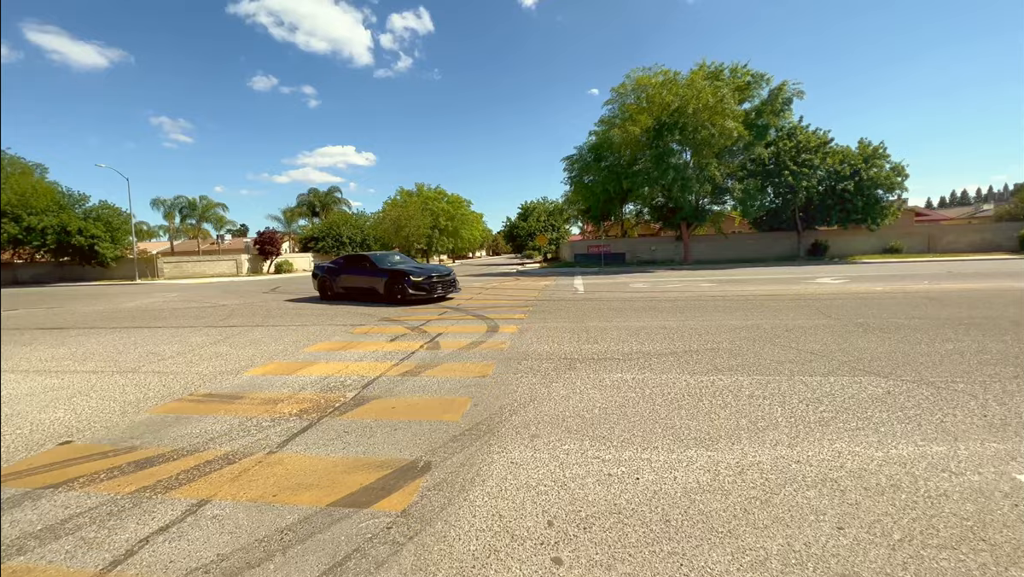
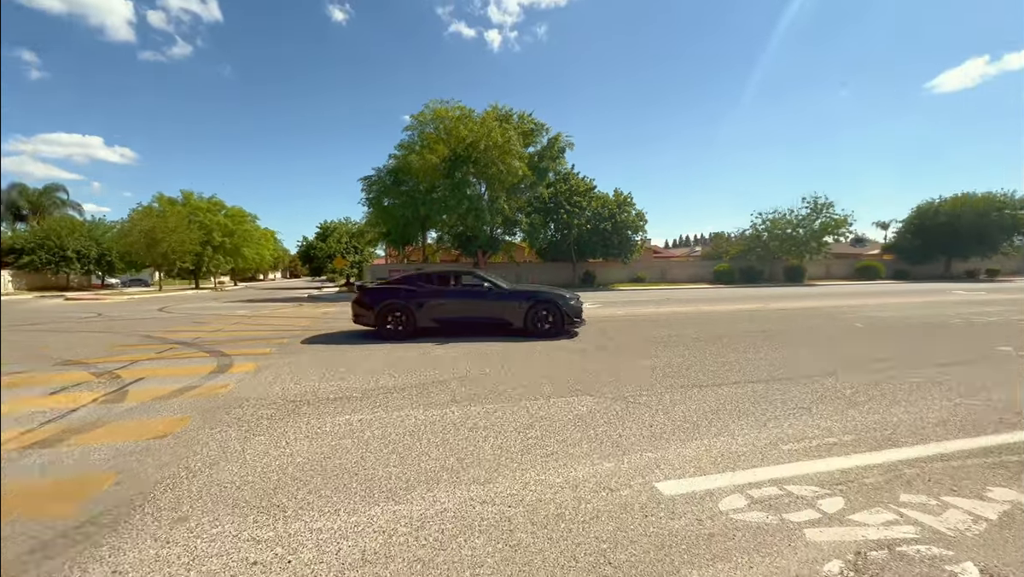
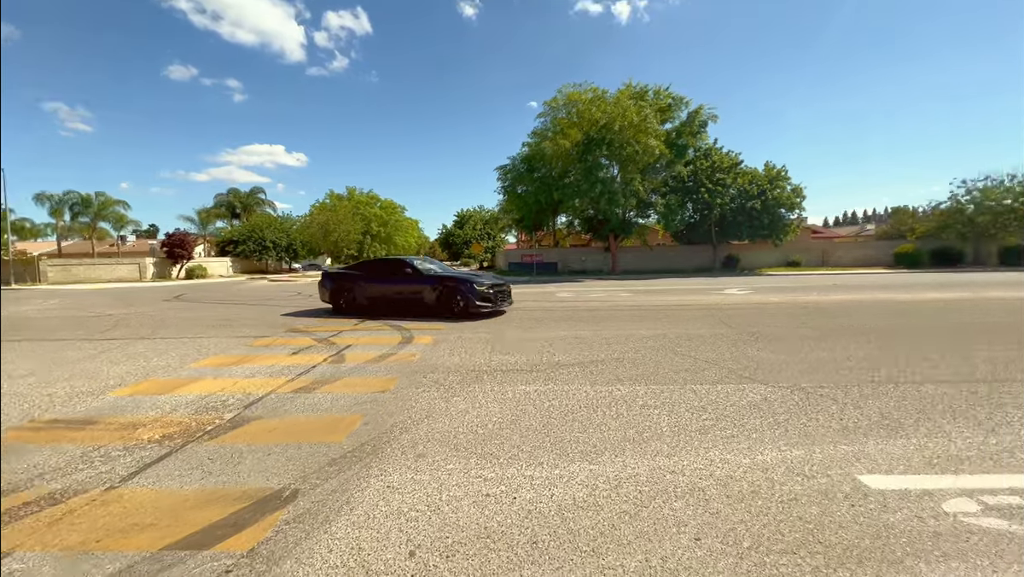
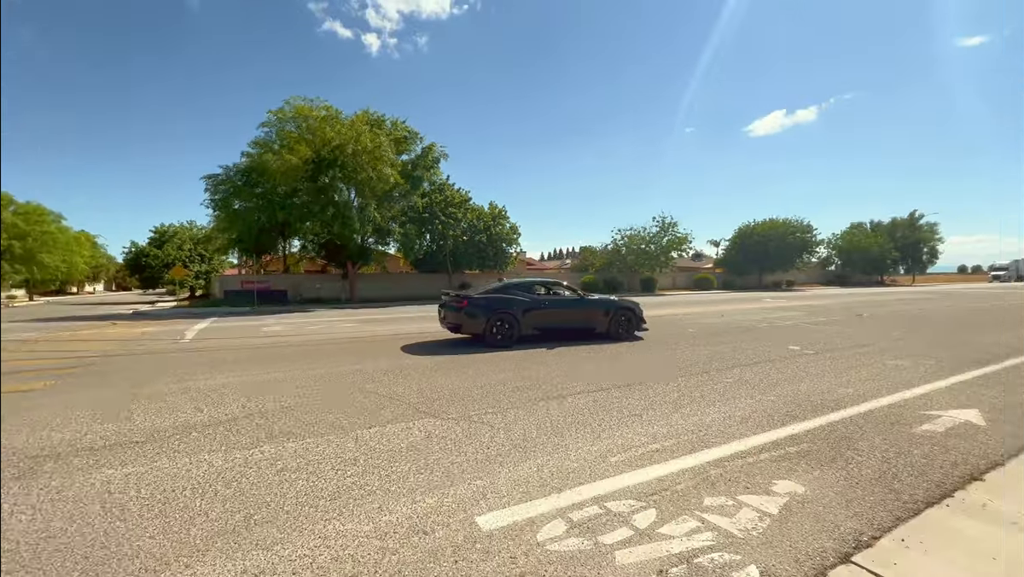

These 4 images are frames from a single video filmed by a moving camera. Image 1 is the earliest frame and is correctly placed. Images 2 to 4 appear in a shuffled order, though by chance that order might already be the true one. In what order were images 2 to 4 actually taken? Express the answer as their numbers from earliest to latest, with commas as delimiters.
3, 2, 4
